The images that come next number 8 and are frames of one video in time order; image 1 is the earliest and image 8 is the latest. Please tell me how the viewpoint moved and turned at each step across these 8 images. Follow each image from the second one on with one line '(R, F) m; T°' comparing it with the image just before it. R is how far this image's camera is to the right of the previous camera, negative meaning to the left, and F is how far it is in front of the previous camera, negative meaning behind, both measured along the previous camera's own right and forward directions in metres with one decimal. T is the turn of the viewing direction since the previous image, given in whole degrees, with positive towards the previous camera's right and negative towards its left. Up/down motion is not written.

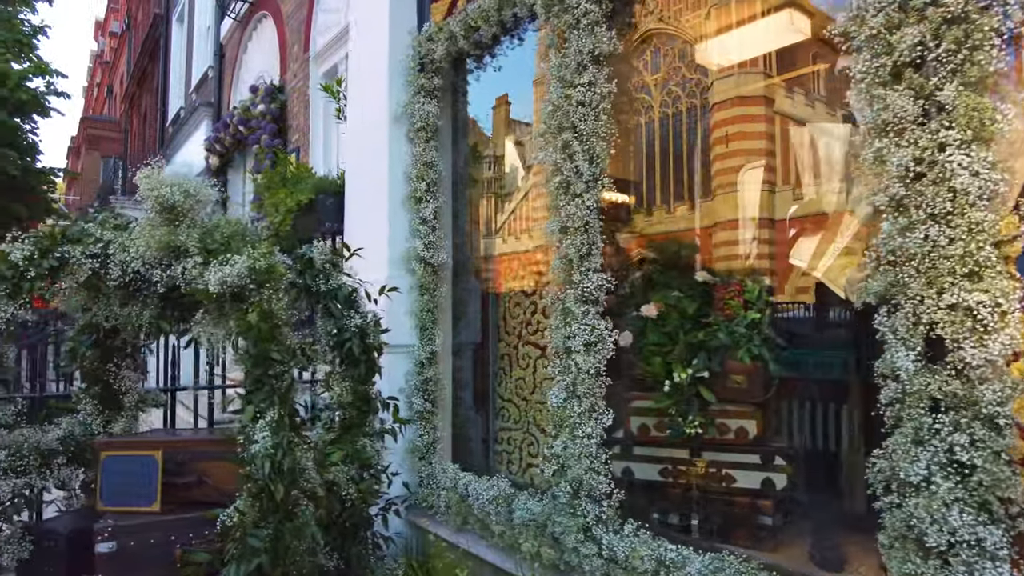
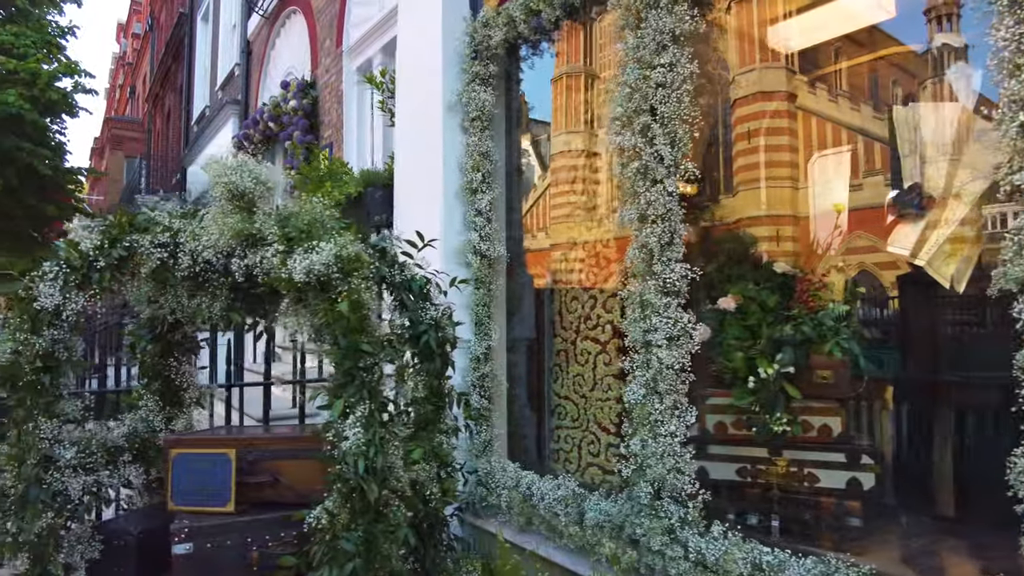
(-0.2, +0.1) m; -1°
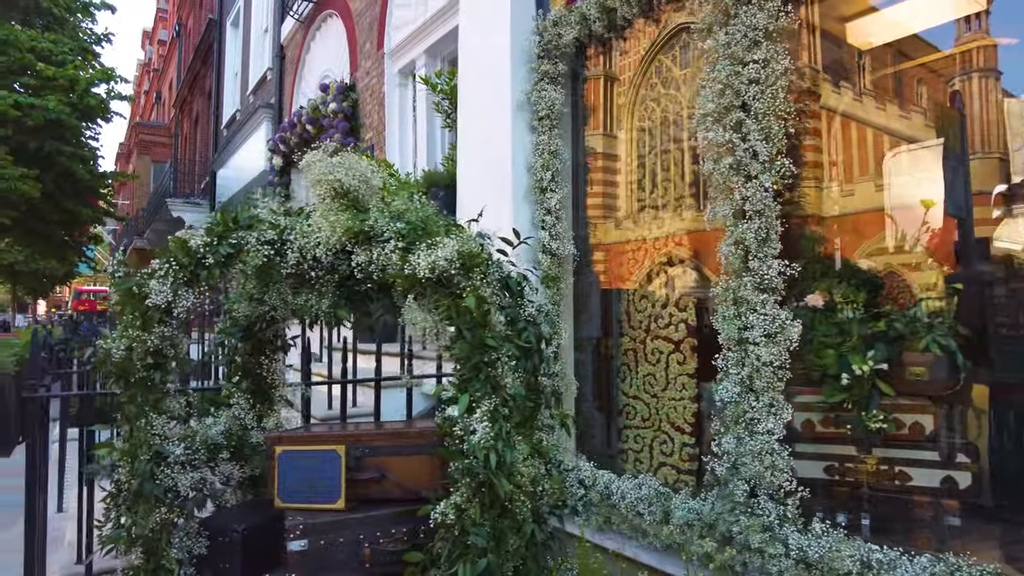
(-0.3, 0.0) m; -1°
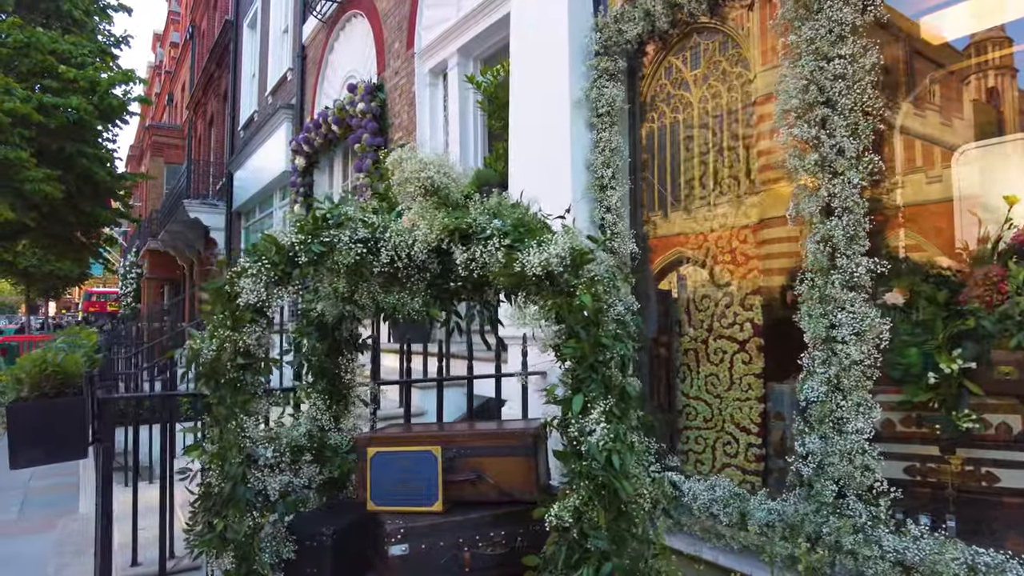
(-0.3, 0.0) m; 0°
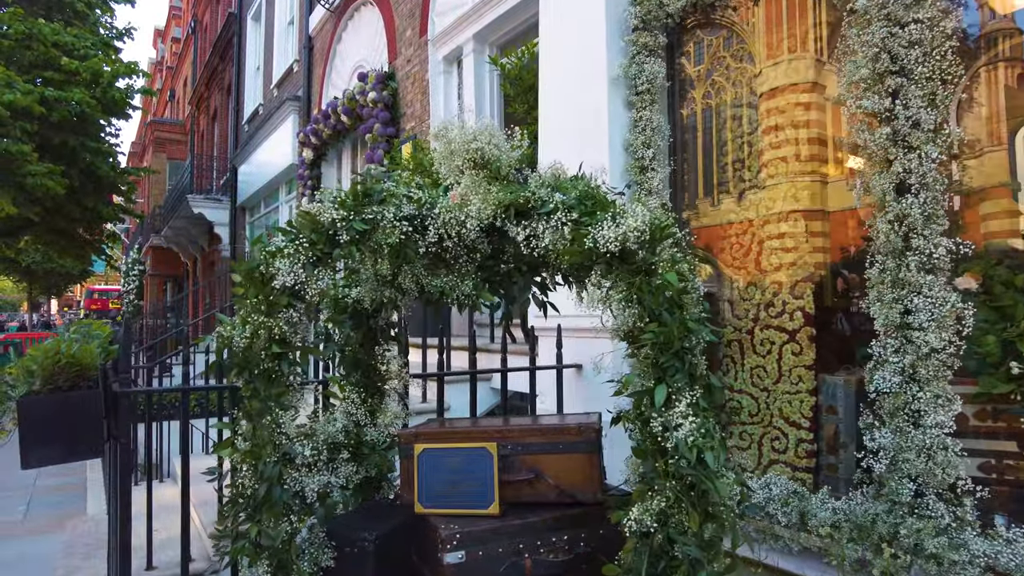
(-0.2, +0.2) m; 0°
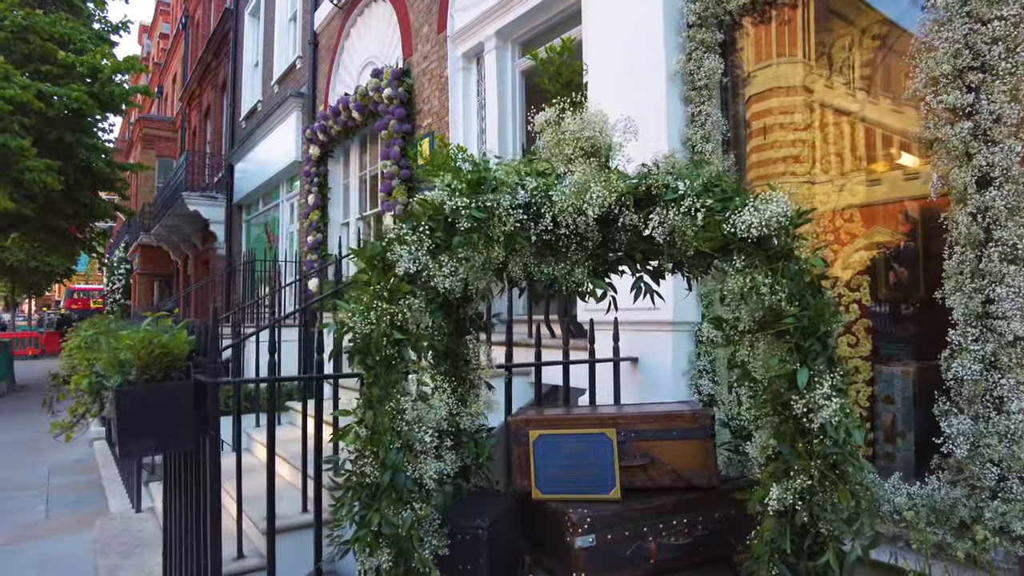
(-0.4, 0.0) m; +2°
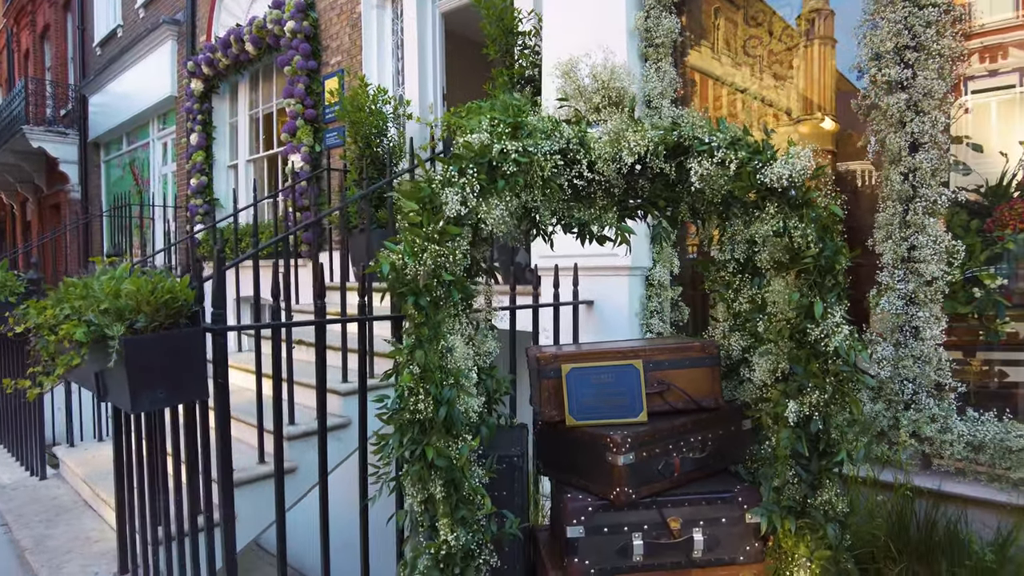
(-0.5, 0.0) m; +12°
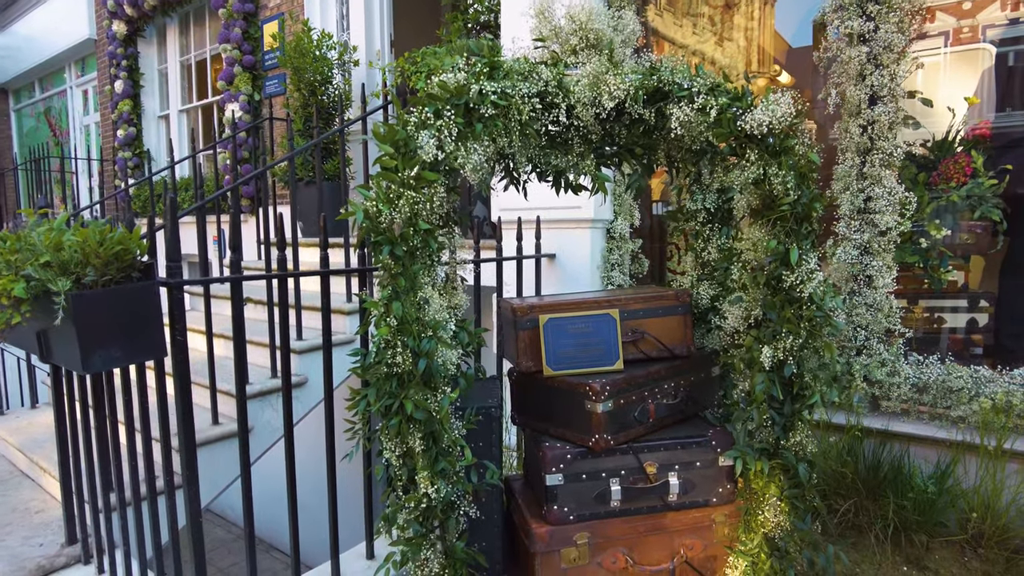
(-0.1, +0.1) m; +5°
